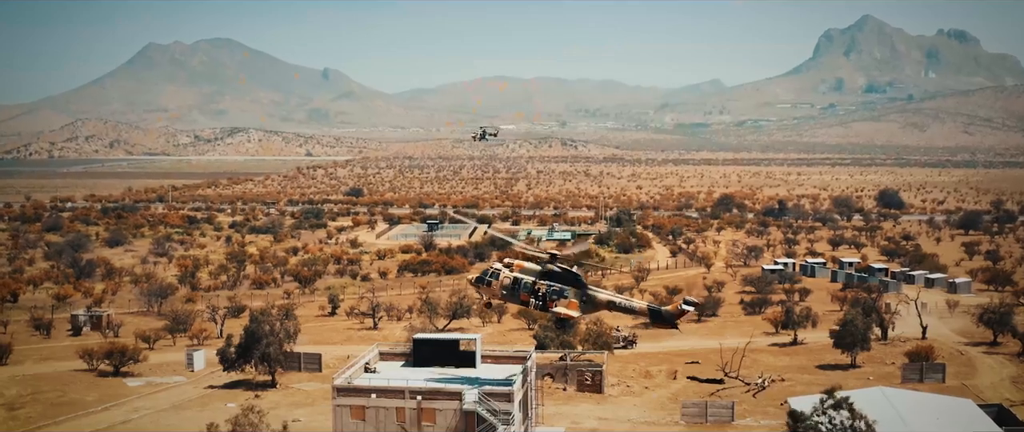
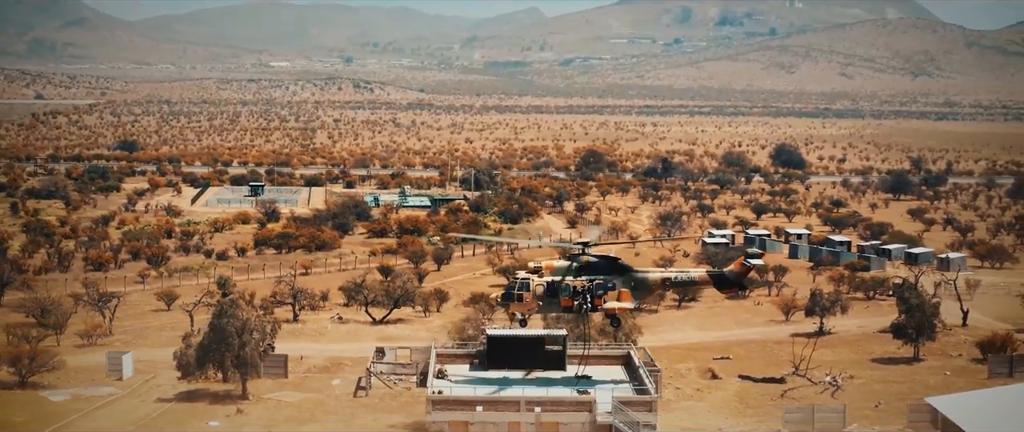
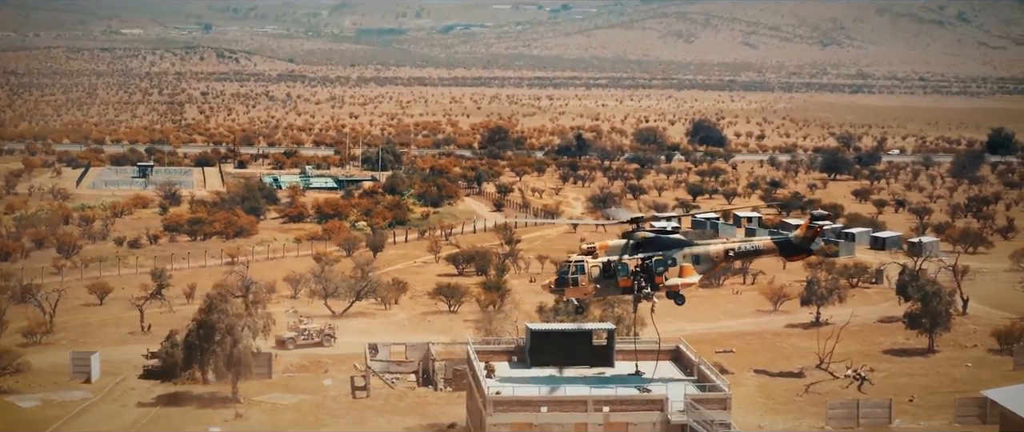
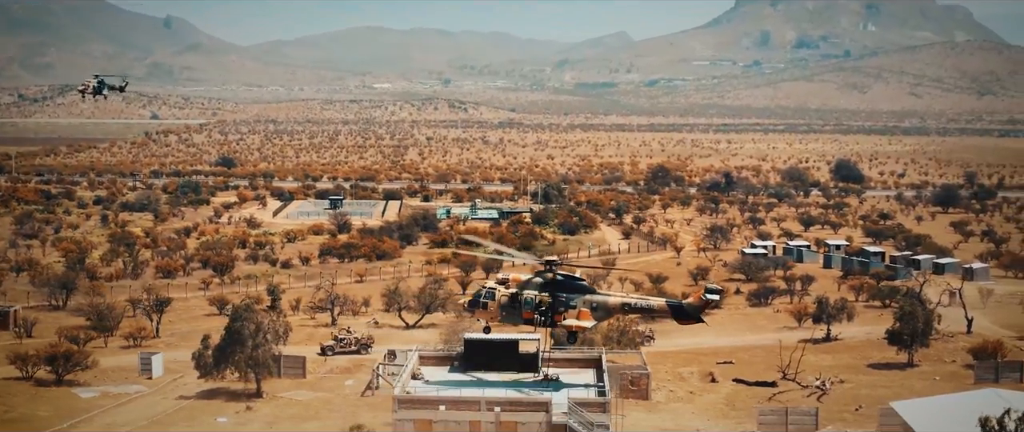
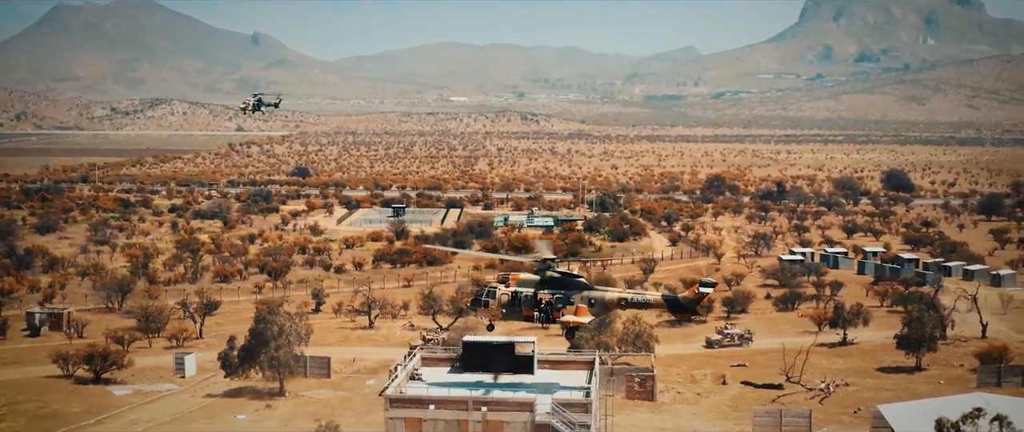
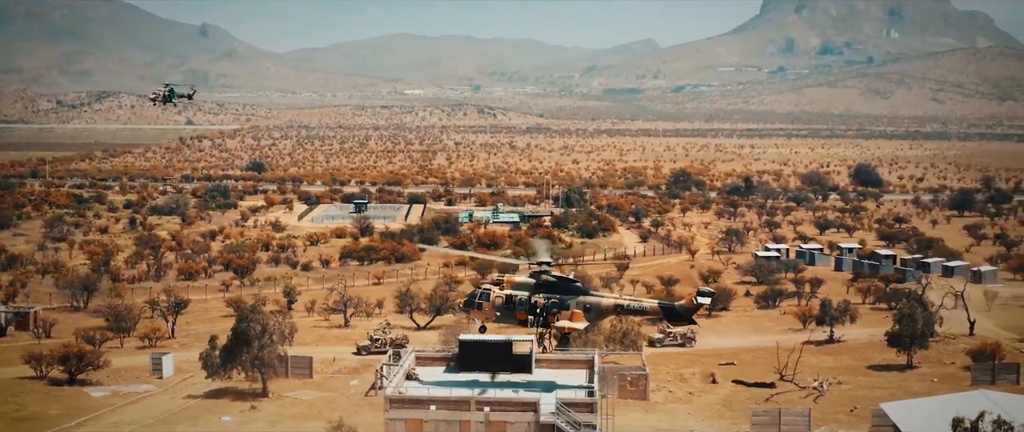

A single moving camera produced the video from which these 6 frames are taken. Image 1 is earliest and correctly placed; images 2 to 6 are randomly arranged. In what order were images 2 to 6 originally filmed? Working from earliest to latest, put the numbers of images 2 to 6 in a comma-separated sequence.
5, 6, 4, 2, 3
